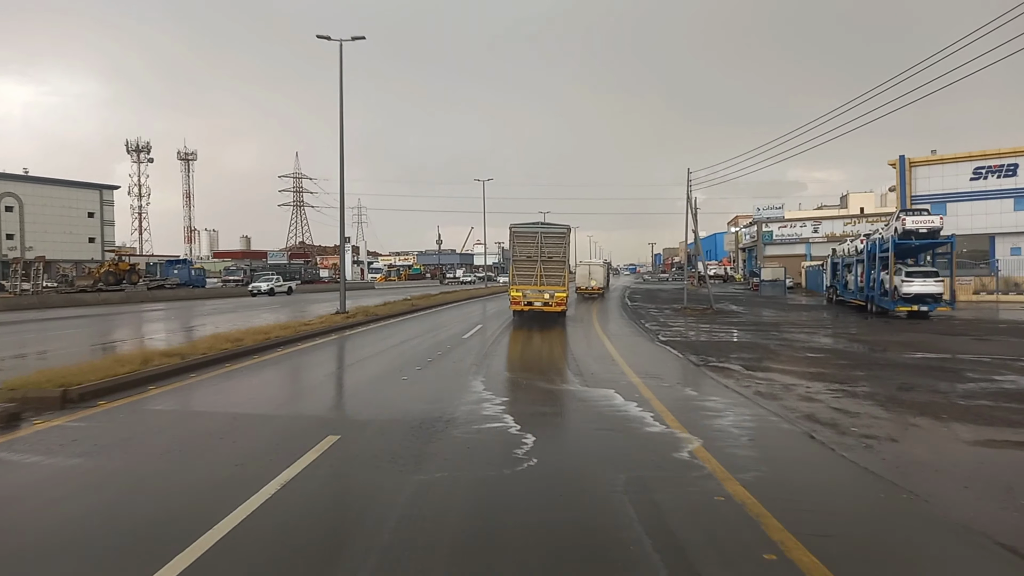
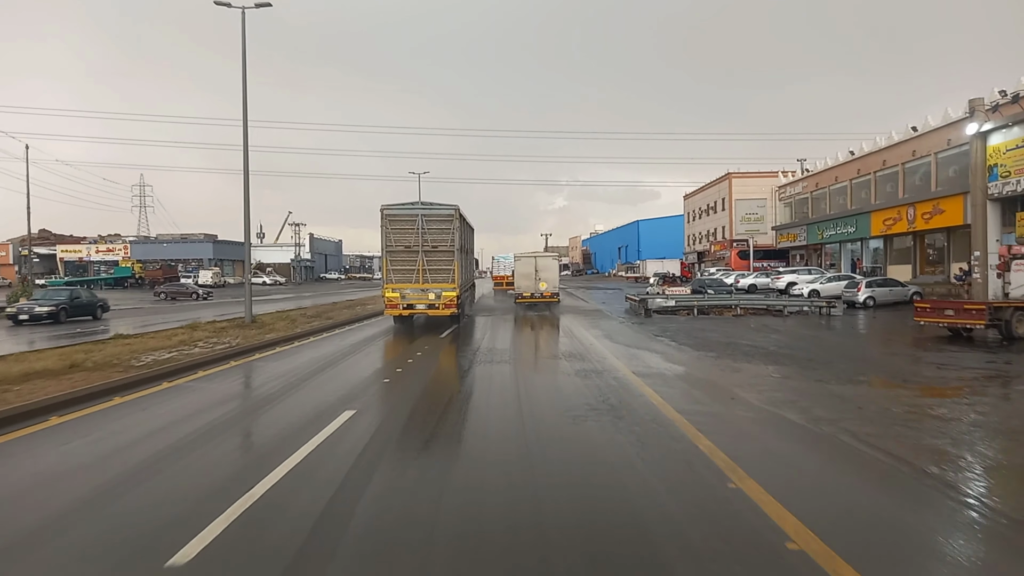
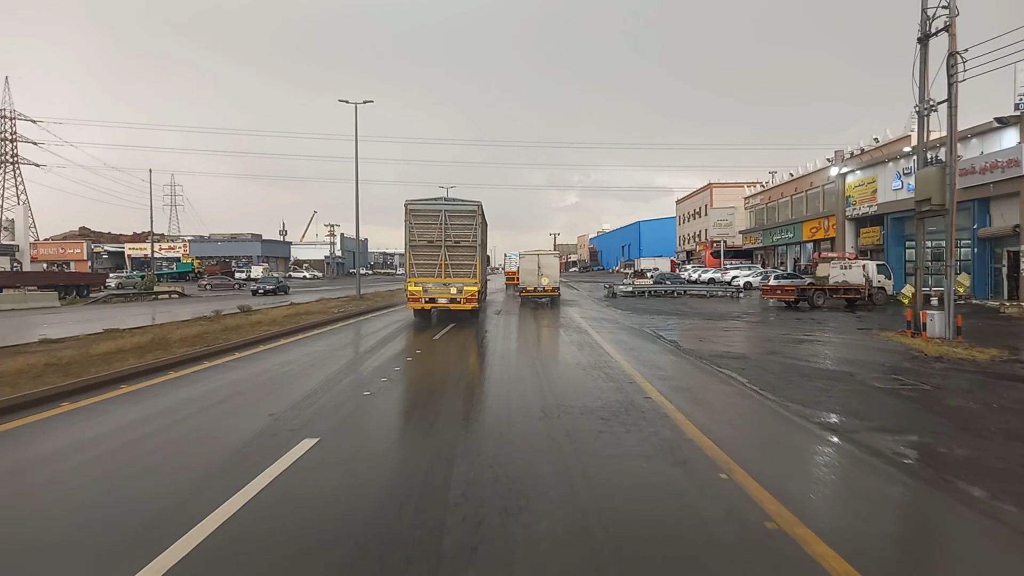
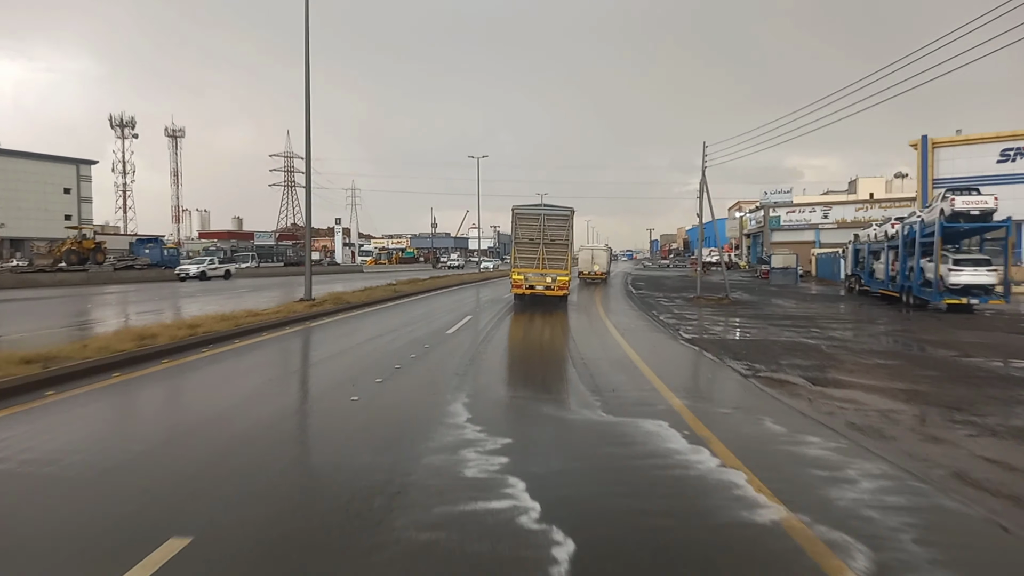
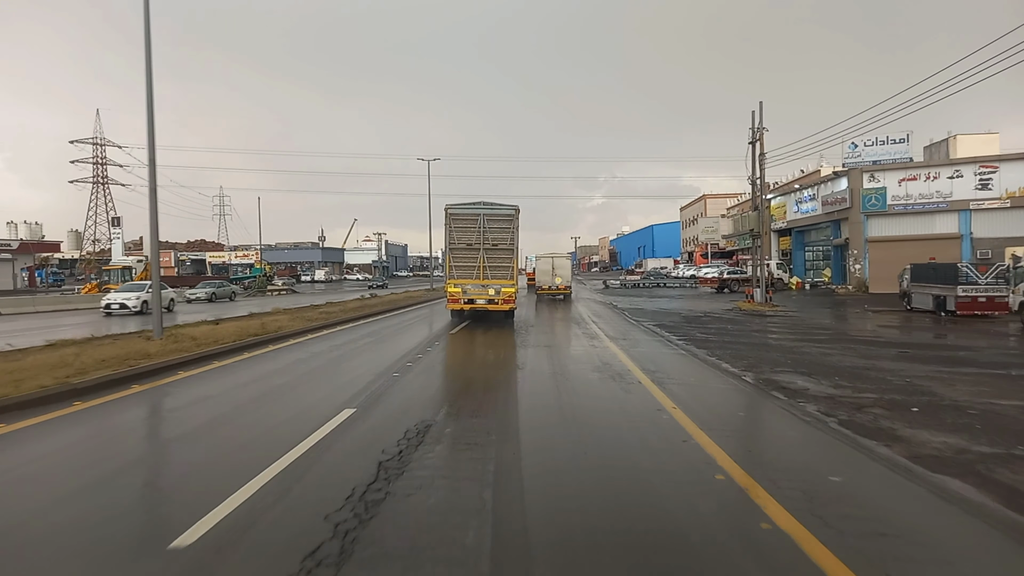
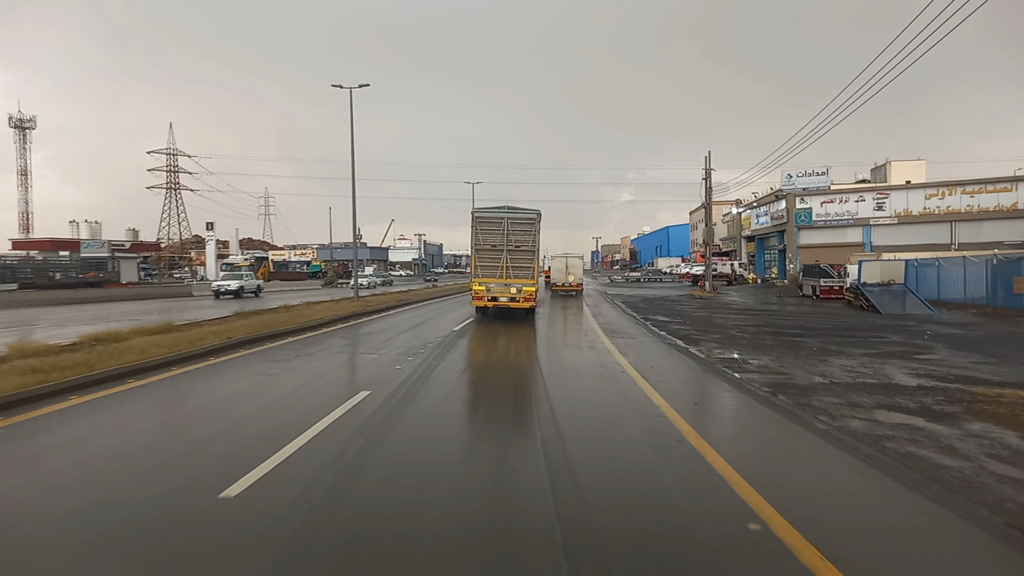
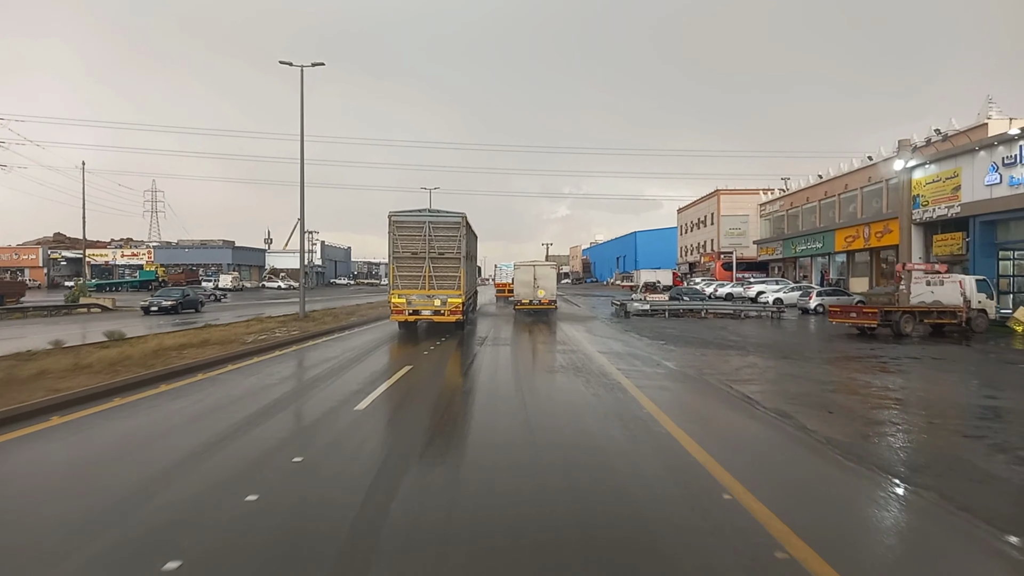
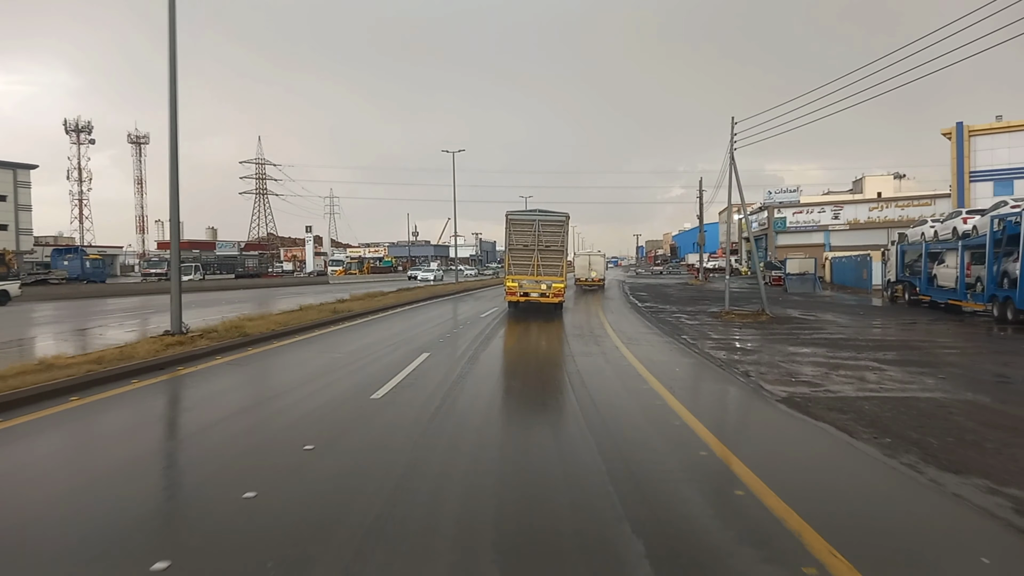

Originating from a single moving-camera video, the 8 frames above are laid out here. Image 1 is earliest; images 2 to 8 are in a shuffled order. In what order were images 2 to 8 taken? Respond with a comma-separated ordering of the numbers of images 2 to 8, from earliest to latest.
4, 8, 6, 5, 3, 7, 2
